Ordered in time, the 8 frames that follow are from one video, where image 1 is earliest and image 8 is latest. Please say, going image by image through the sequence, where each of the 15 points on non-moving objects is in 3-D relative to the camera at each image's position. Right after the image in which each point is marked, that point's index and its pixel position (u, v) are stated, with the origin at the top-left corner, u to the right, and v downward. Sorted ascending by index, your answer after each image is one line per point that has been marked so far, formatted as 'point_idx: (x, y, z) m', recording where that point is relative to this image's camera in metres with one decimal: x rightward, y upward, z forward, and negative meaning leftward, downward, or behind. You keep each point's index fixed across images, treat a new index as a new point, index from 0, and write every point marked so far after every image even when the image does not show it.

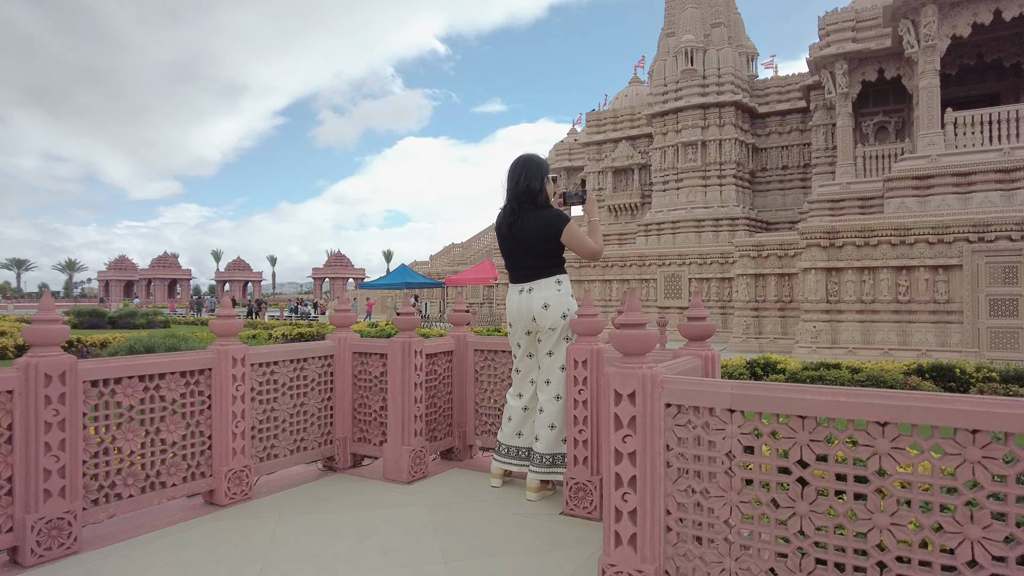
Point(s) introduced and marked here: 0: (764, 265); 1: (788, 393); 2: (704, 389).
0: (+6.6, +0.6, +16.6) m
1: (+0.8, -0.3, +1.9) m
2: (+0.6, -0.3, +2.0) m
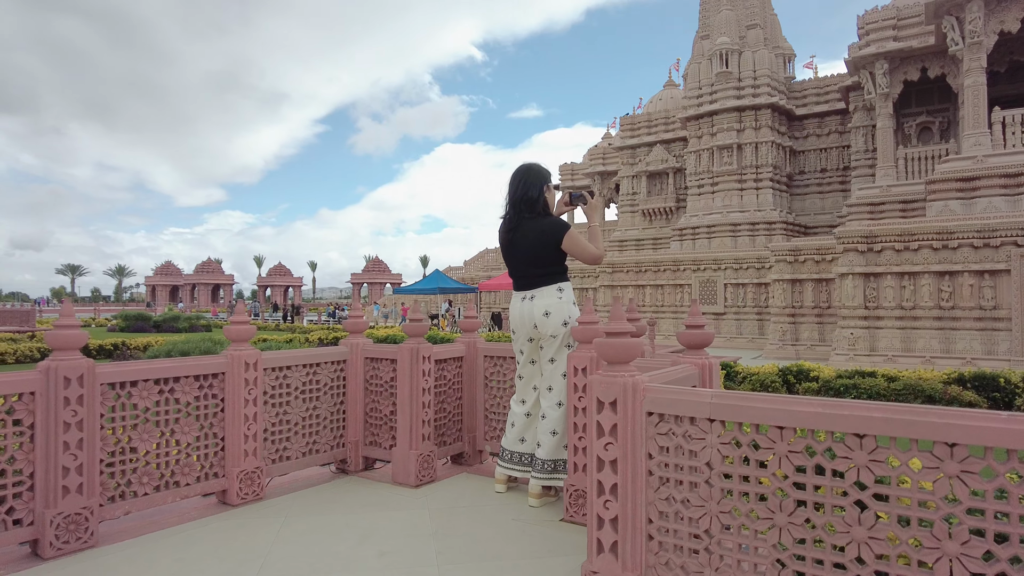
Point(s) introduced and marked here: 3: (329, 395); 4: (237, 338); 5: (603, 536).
0: (+7.4, +0.5, +16.2) m
1: (+0.8, -0.3, +1.9) m
2: (+0.5, -0.3, +2.0) m
3: (-1.1, -0.7, +4.0) m
4: (-1.5, -0.3, +3.5) m
5: (+0.3, -0.8, +2.1) m
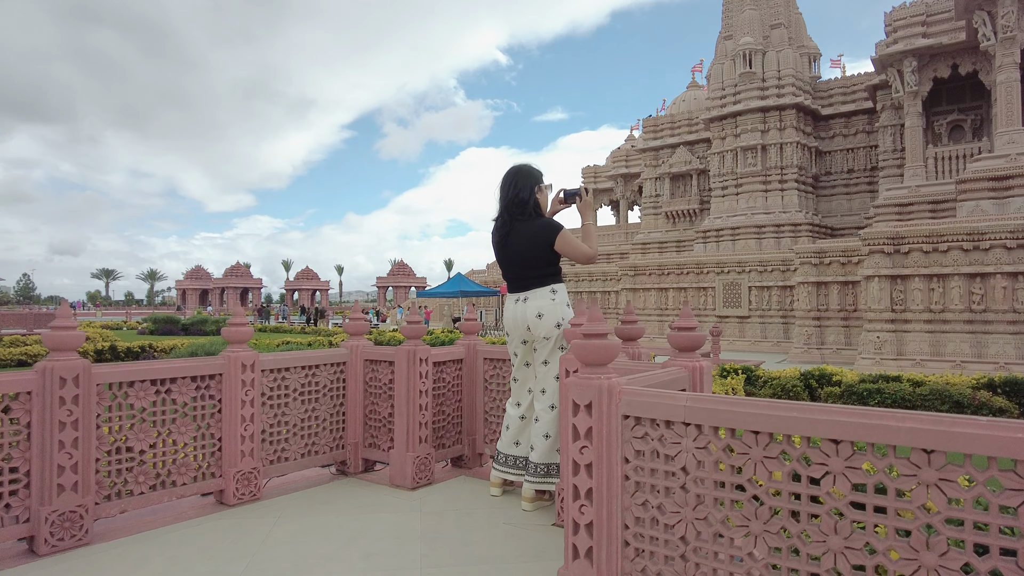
0: (+7.9, +0.4, +15.9) m
1: (+0.7, -0.3, +1.8) m
2: (+0.5, -0.4, +2.0) m
3: (-1.1, -0.7, +4.0) m
4: (-1.5, -0.3, +3.5) m
5: (+0.2, -0.8, +2.1) m
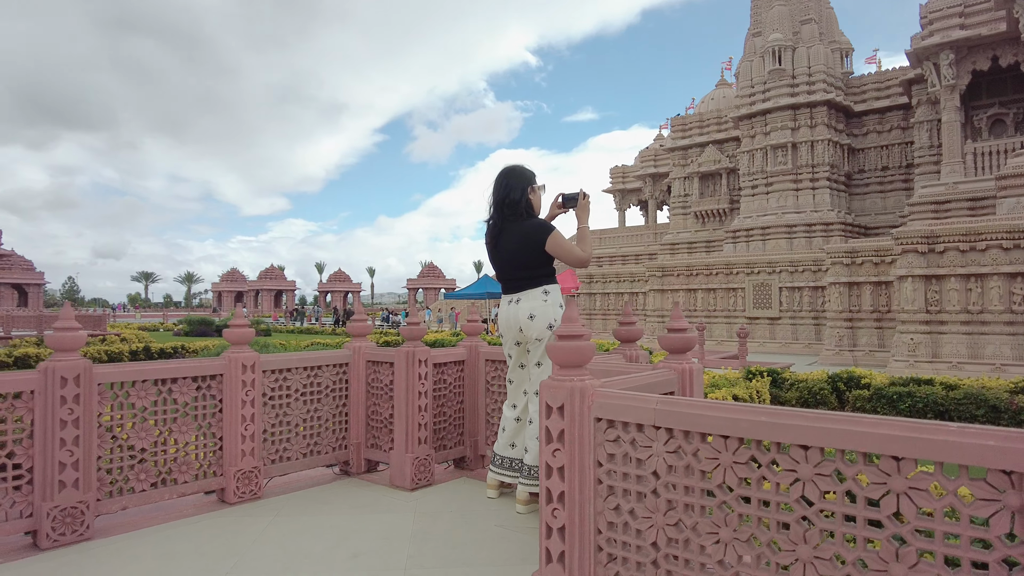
0: (+8.4, +0.4, +15.5) m
1: (+0.6, -0.3, +1.8) m
2: (+0.4, -0.4, +1.9) m
3: (-1.1, -0.7, +4.0) m
4: (-1.5, -0.3, +3.6) m
5: (+0.1, -0.8, +2.1) m
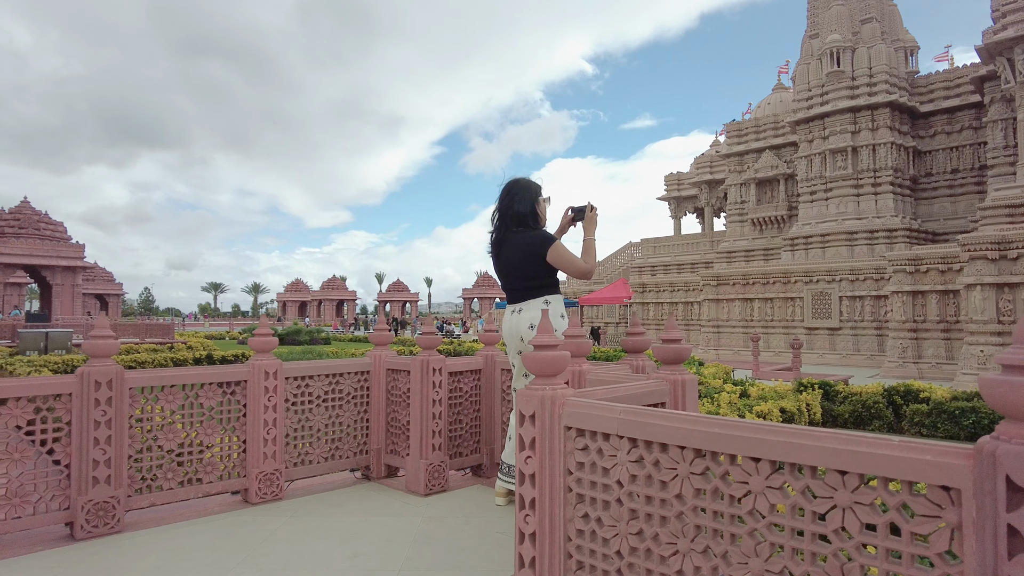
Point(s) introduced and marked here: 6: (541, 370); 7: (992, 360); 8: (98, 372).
0: (+9.5, +0.2, +14.7) m
1: (+0.4, -0.4, +1.8) m
2: (+0.3, -0.4, +2.0) m
3: (-1.0, -0.8, +4.2) m
4: (-1.5, -0.4, +3.7) m
5: (0.0, -0.9, +2.1) m
6: (+0.1, -0.3, +2.2) m
7: (+7.5, -1.1, +10.1) m
8: (-2.0, -0.4, +3.1) m
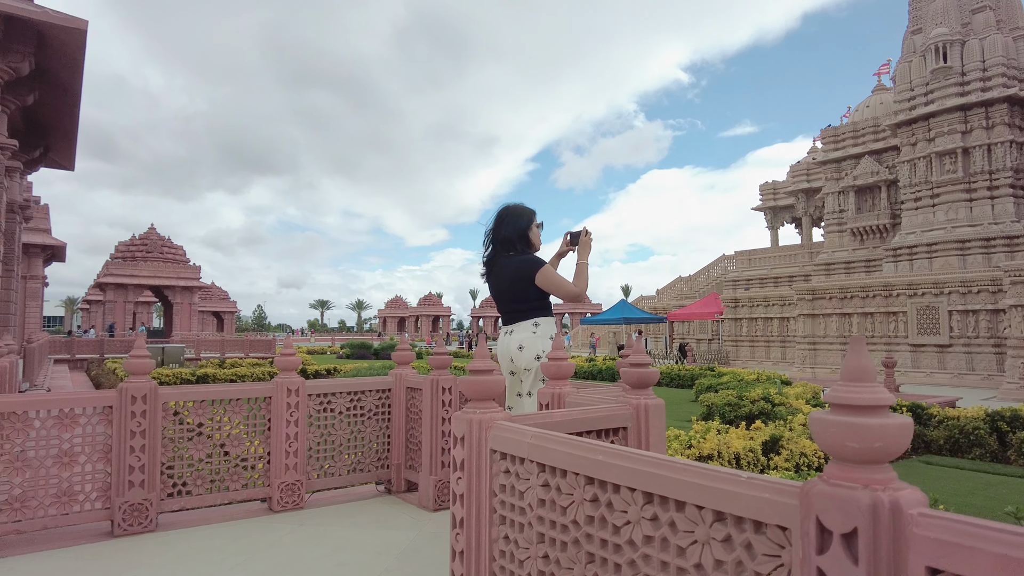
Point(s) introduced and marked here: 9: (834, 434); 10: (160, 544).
0: (+11.1, -0.1, +13.3) m
1: (+0.2, -0.5, +1.8) m
2: (0.0, -0.5, +2.0) m
3: (-1.0, -0.9, +4.4) m
4: (-1.5, -0.5, +4.1) m
5: (-0.2, -1.0, +2.2) m
6: (-0.1, -0.4, +2.2) m
7: (+8.4, -1.3, +8.9) m
8: (-2.1, -0.6, +3.5) m
9: (+0.6, -0.3, +1.2) m
10: (-1.9, -1.3, +3.3) m
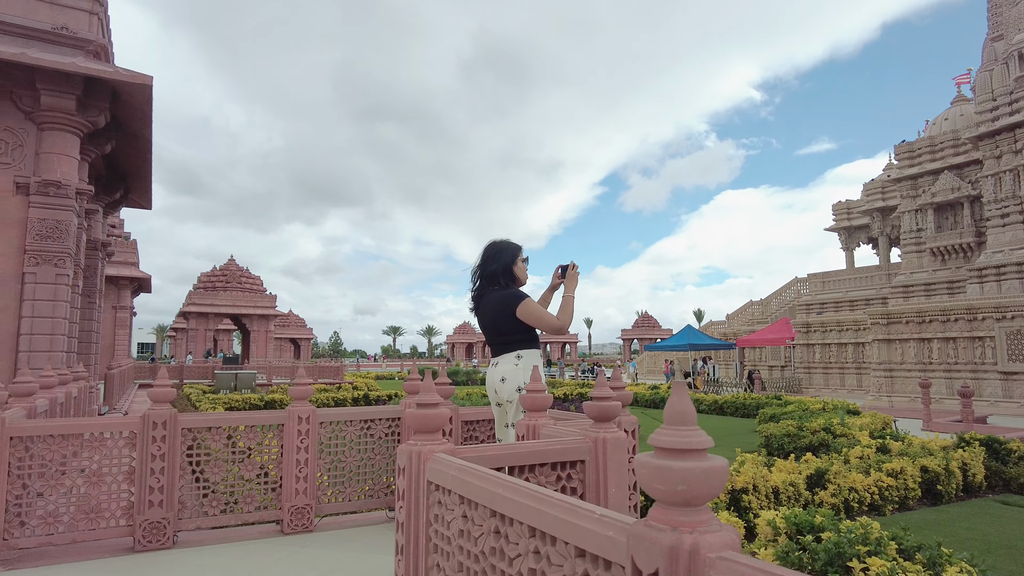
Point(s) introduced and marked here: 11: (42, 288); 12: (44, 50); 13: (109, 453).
0: (+12.0, -0.5, +12.0) m
1: (-0.1, -0.6, +1.9) m
2: (-0.2, -0.6, +2.1) m
3: (-0.9, -1.1, +4.6) m
4: (-1.5, -0.7, +4.3) m
5: (-0.4, -1.1, +2.3) m
6: (-0.3, -0.5, +2.4) m
7: (+8.9, -1.6, +8.0) m
8: (-2.1, -0.8, +3.8) m
9: (+0.3, -0.4, +1.3) m
10: (-1.9, -1.5, +3.6) m
11: (-5.1, 0.0, +7.0) m
12: (-5.3, +2.7, +7.2) m
13: (-2.4, -1.0, +3.8) m
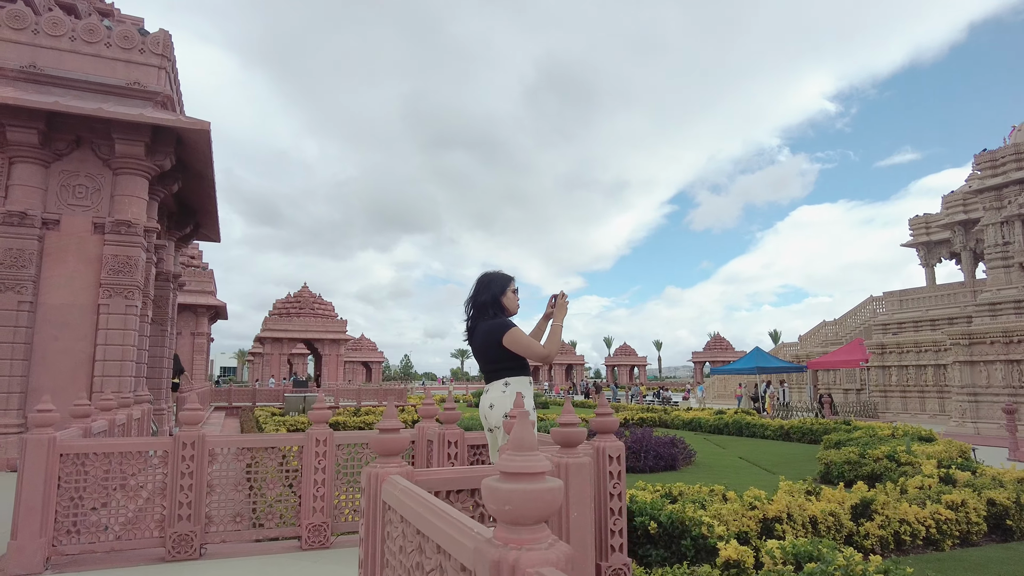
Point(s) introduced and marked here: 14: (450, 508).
0: (+12.9, -0.8, +10.8) m
1: (-0.3, -0.7, +2.1) m
2: (-0.4, -0.7, +2.3) m
3: (-0.8, -1.4, +4.8) m
4: (-1.4, -0.9, +4.6) m
5: (-0.6, -1.2, +2.4) m
6: (-0.5, -0.6, +2.5) m
7: (+9.3, -1.8, +7.1) m
8: (-2.1, -1.0, +4.2) m
9: (0.0, -0.5, +1.4) m
10: (-2.0, -1.7, +3.9) m
11: (-4.8, -0.4, +7.7) m
12: (-5.0, +2.3, +8.0) m
13: (-2.4, -1.2, +4.2) m
14: (-0.2, -0.6, +1.8) m
